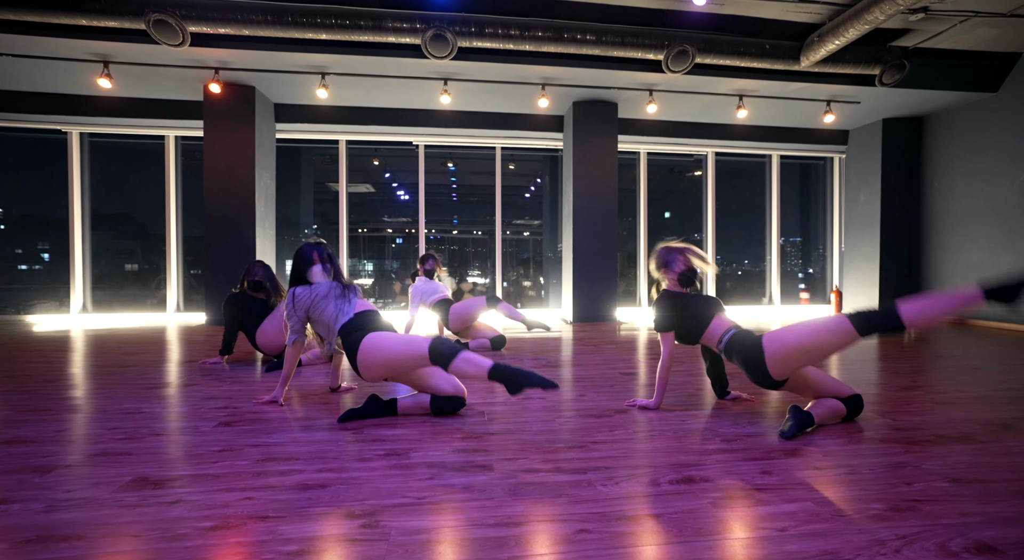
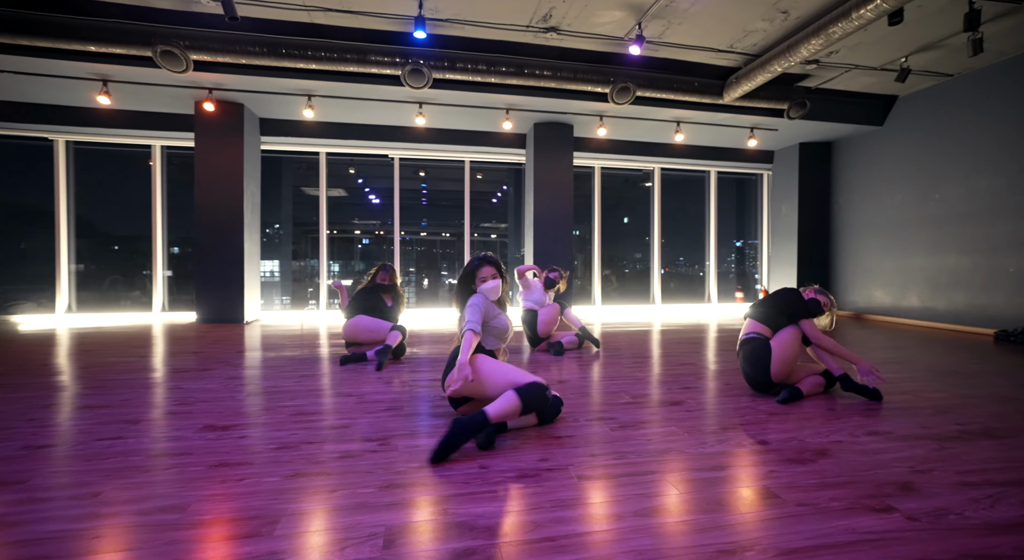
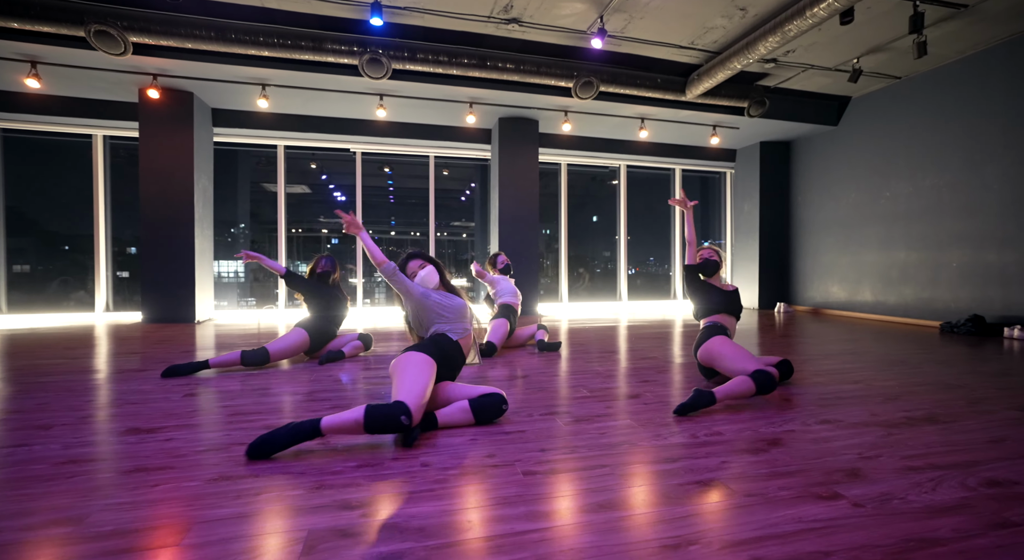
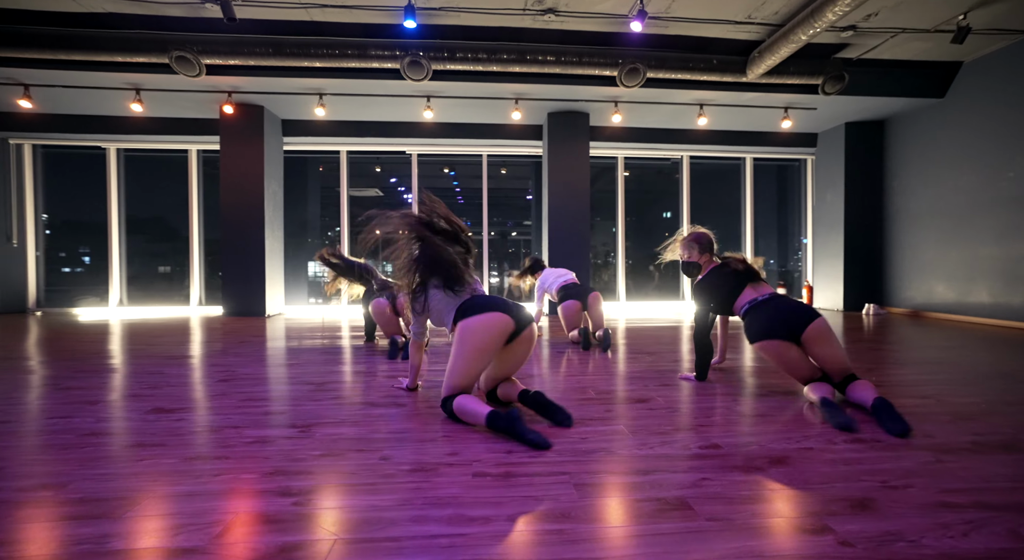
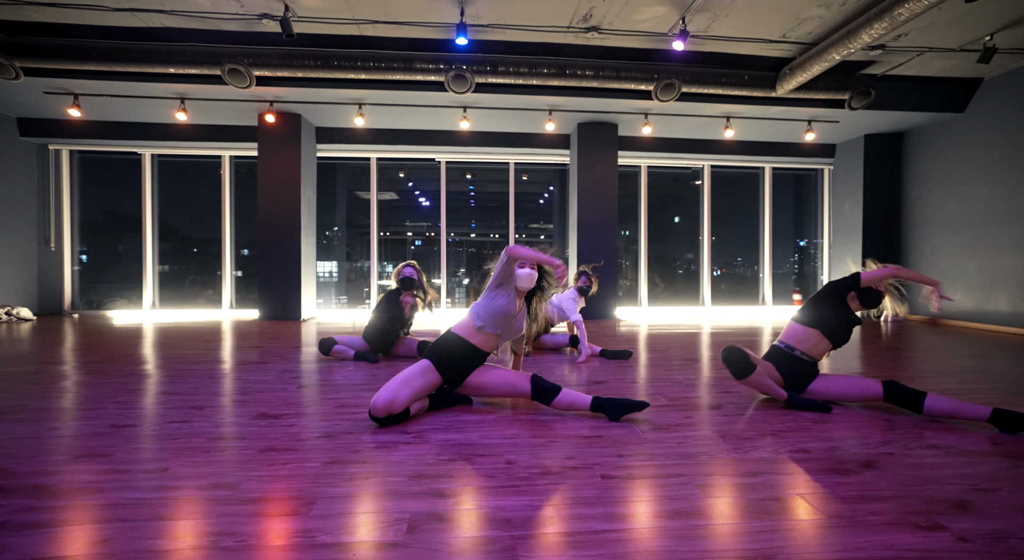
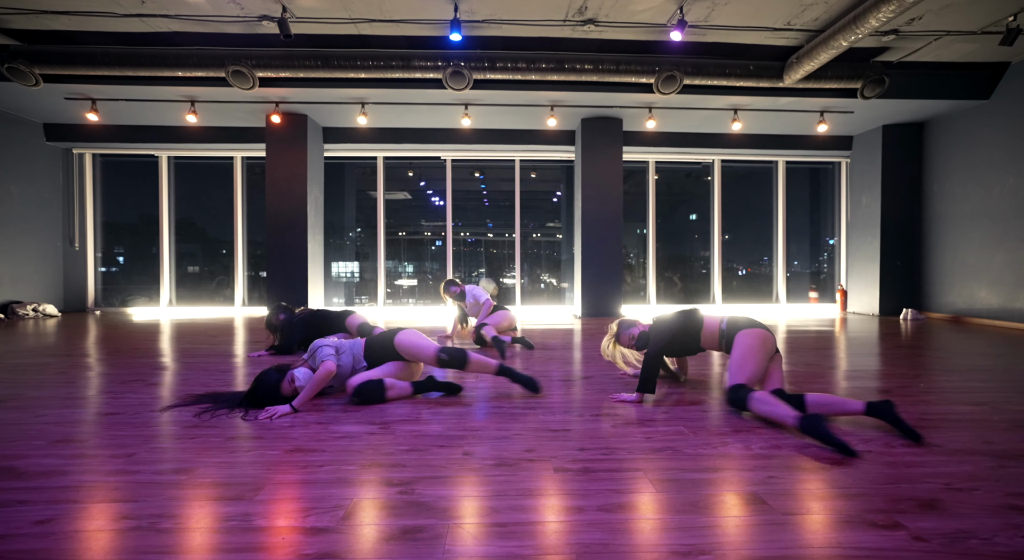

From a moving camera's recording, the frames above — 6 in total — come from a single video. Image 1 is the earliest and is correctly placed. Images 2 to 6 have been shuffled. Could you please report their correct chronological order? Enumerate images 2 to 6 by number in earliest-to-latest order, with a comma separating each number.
6, 5, 2, 3, 4
